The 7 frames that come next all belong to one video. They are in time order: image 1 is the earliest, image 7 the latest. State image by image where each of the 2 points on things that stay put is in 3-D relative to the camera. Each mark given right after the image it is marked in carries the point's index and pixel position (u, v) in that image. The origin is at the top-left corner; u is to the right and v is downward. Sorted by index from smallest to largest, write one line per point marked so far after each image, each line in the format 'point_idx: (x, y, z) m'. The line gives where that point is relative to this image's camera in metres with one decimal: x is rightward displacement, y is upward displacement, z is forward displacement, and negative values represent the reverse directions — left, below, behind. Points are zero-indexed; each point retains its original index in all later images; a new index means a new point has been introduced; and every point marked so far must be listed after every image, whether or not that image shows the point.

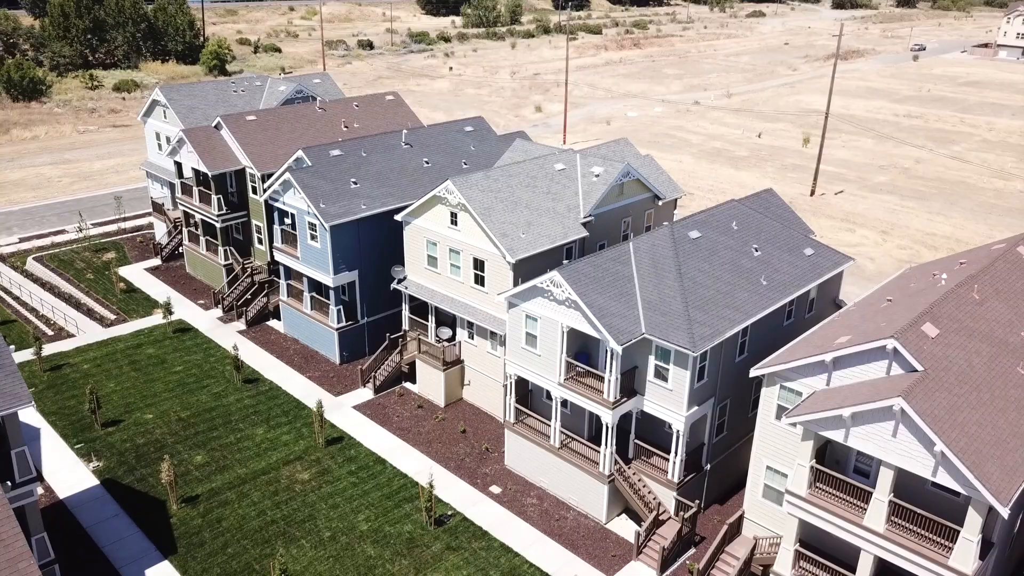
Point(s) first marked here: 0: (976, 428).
0: (+10.4, -3.2, +16.6) m
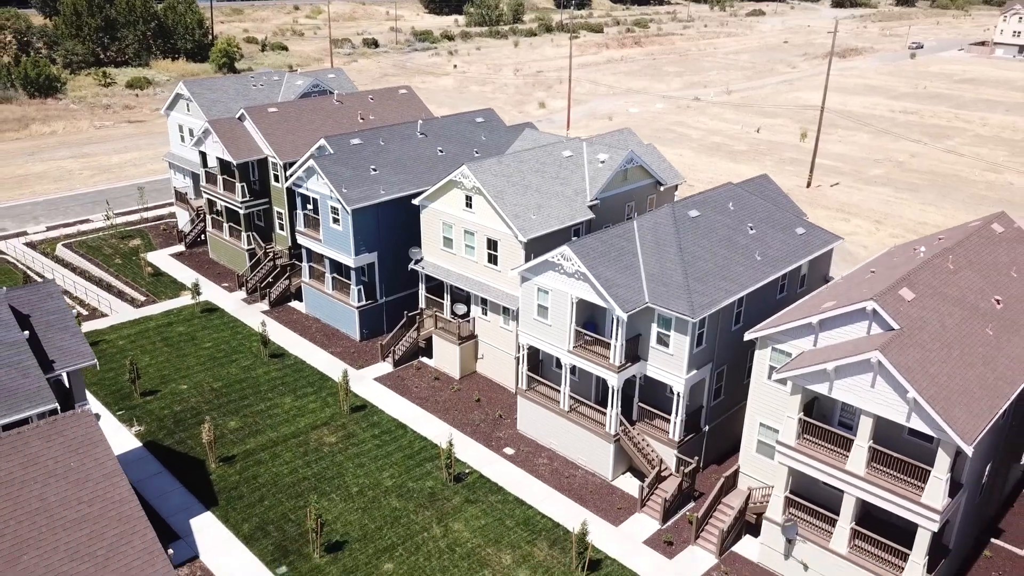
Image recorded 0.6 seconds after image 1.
0: (+10.8, -2.3, +18.6) m
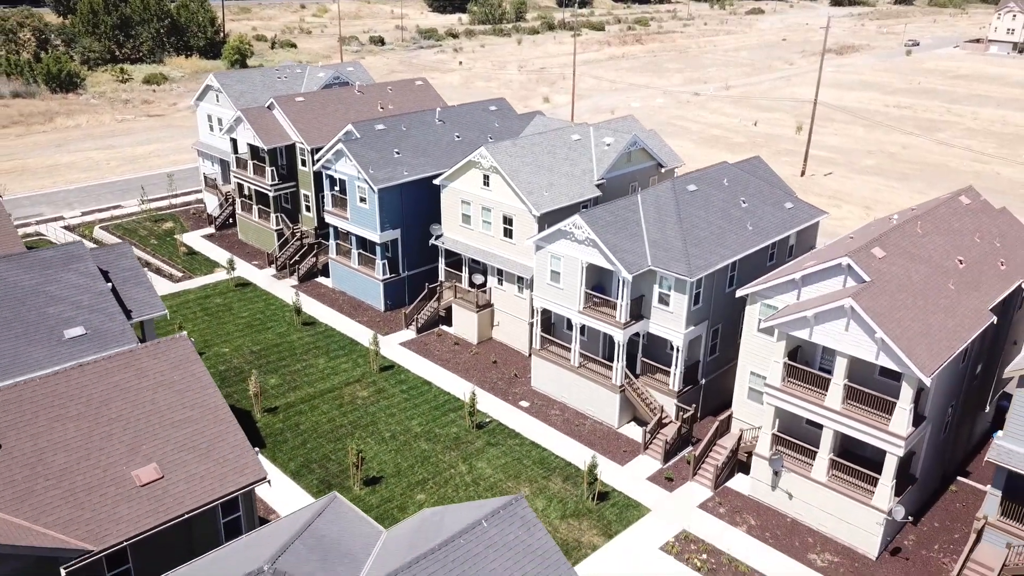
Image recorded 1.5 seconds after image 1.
0: (+11.4, -1.0, +21.4) m
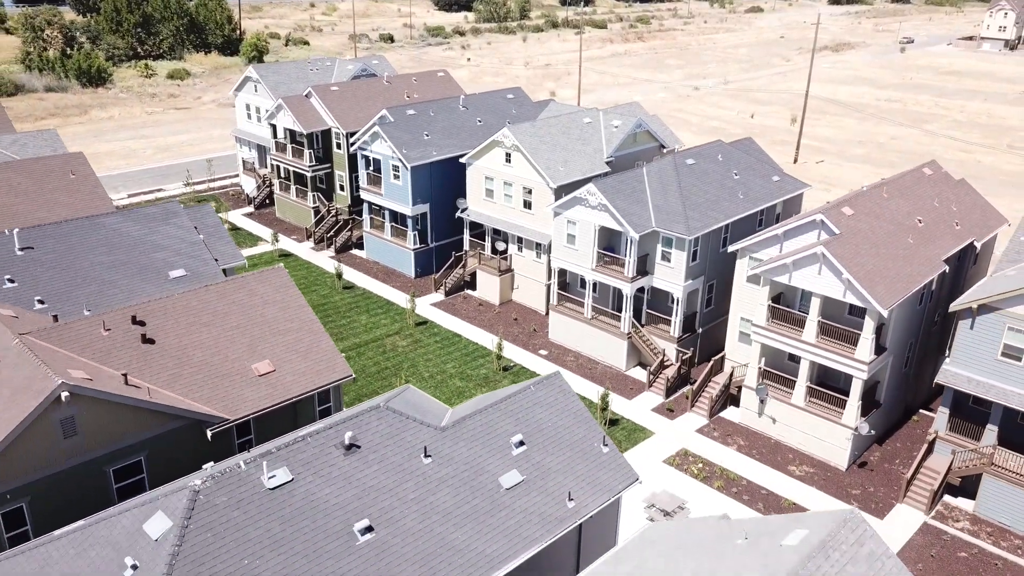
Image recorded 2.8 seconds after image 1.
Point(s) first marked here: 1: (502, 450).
0: (+12.4, +0.7, +25.6) m
1: (-0.2, -3.3, +15.7) m
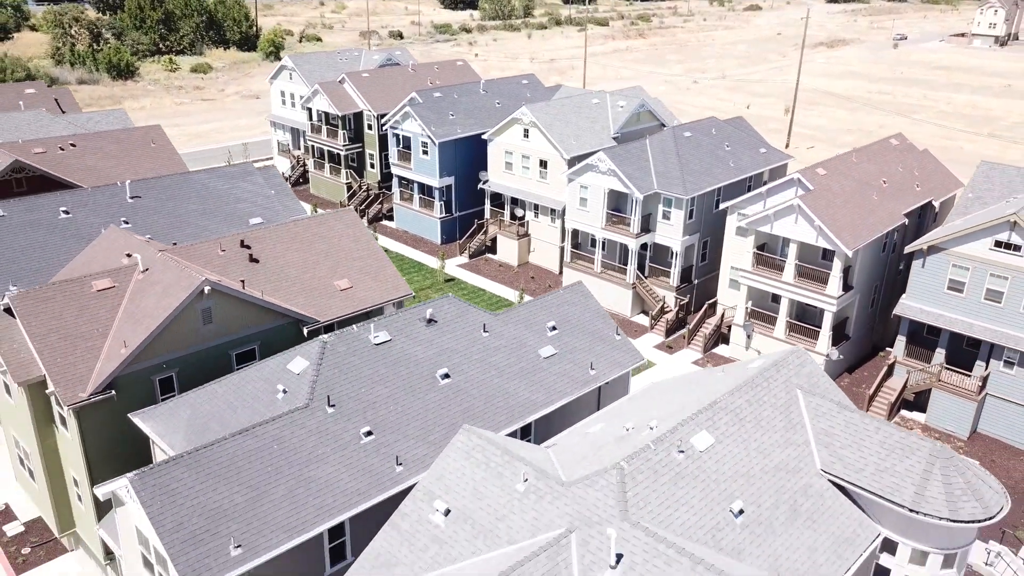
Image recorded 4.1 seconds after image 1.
0: (+13.4, +2.9, +30.3) m
1: (+0.7, -1.2, +20.4) m
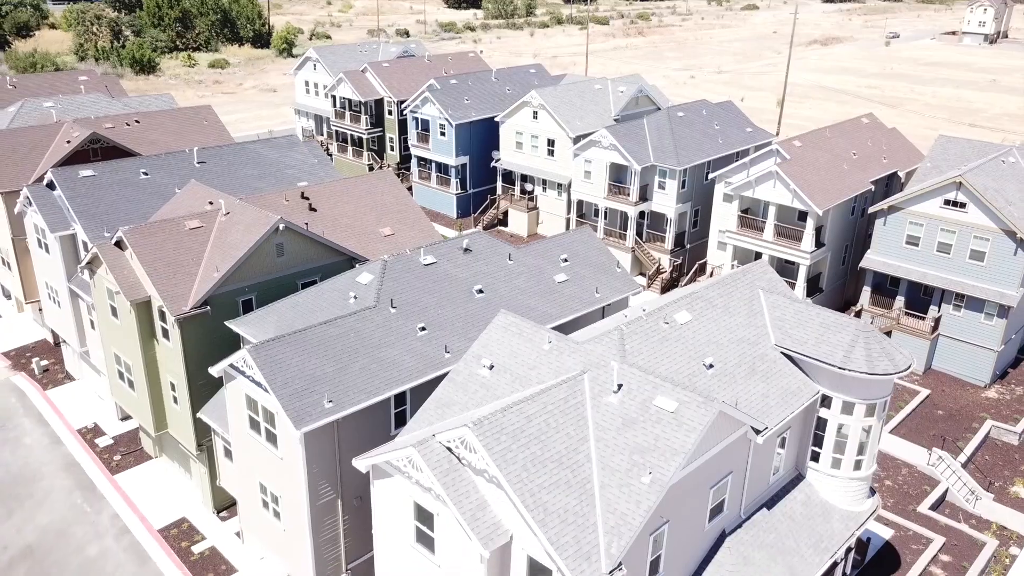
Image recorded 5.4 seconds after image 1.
0: (+14.0, +4.9, +34.6) m
1: (+1.4, +0.9, +24.8) m
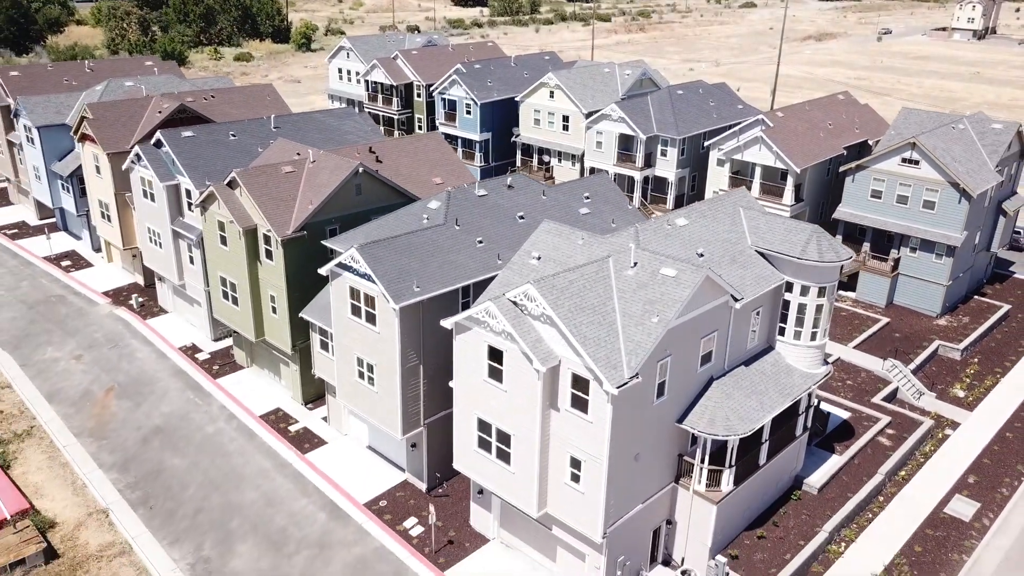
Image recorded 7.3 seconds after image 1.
0: (+15.4, +7.7, +40.7) m
1: (+2.8, +3.7, +30.9) m
